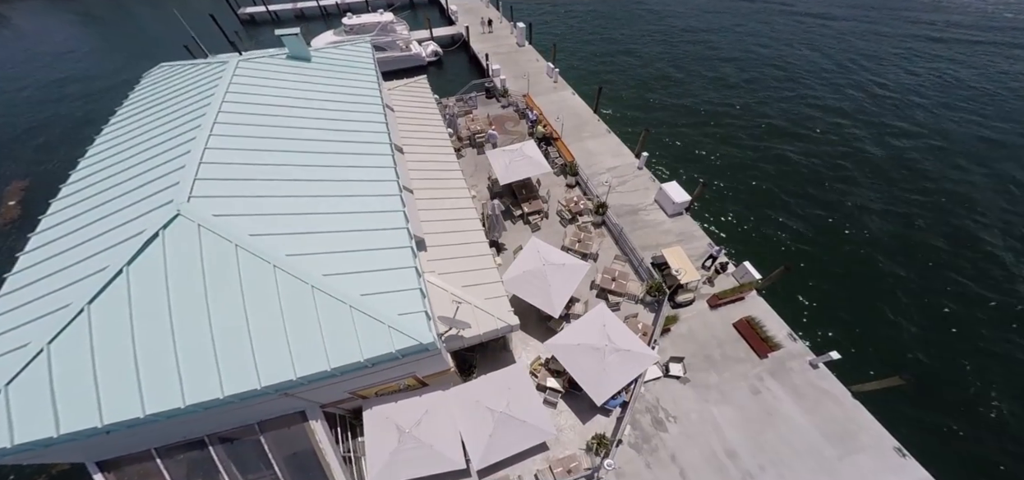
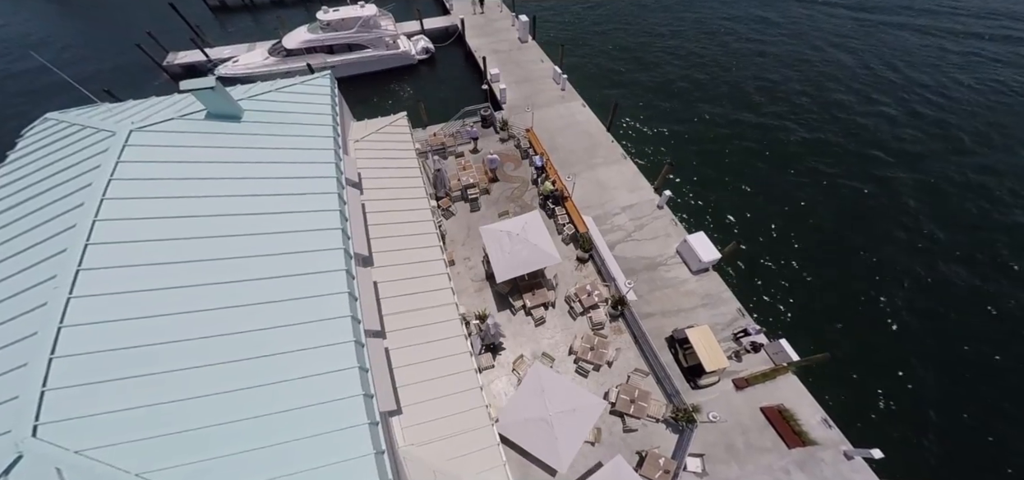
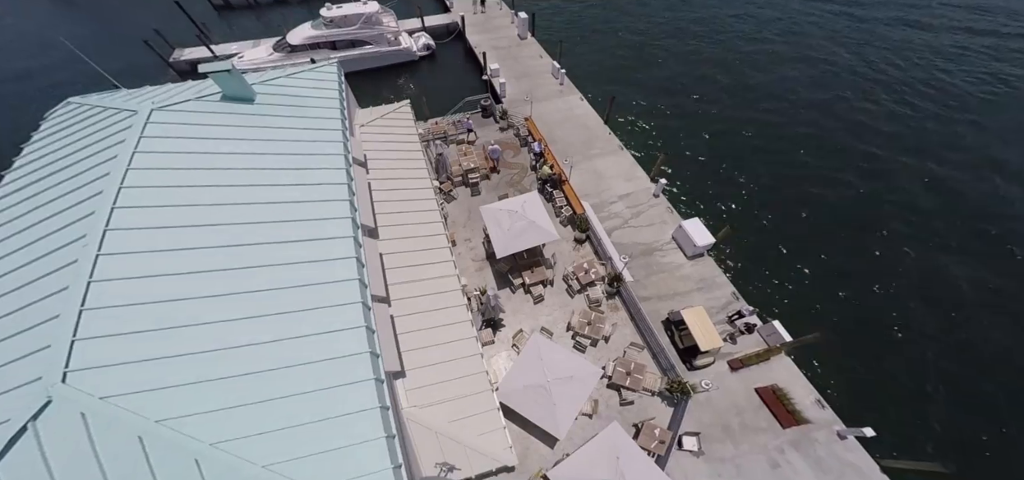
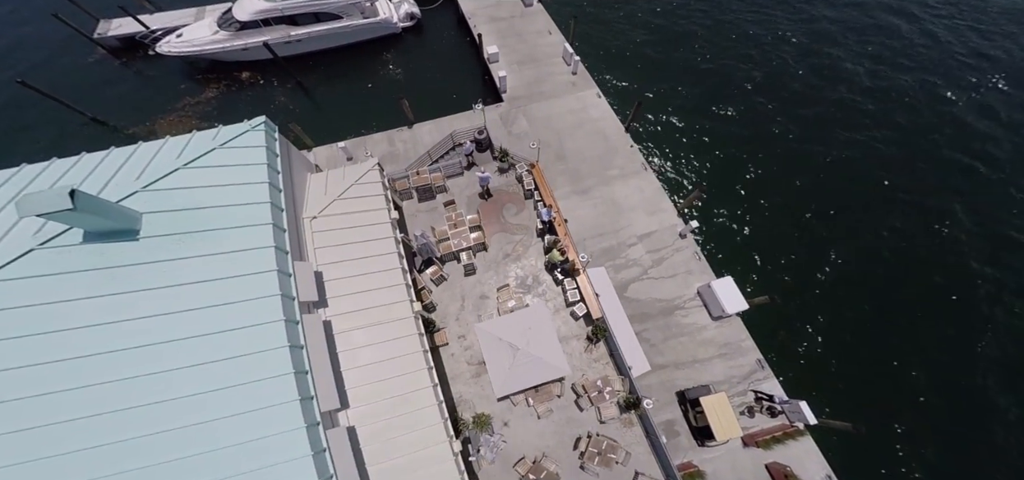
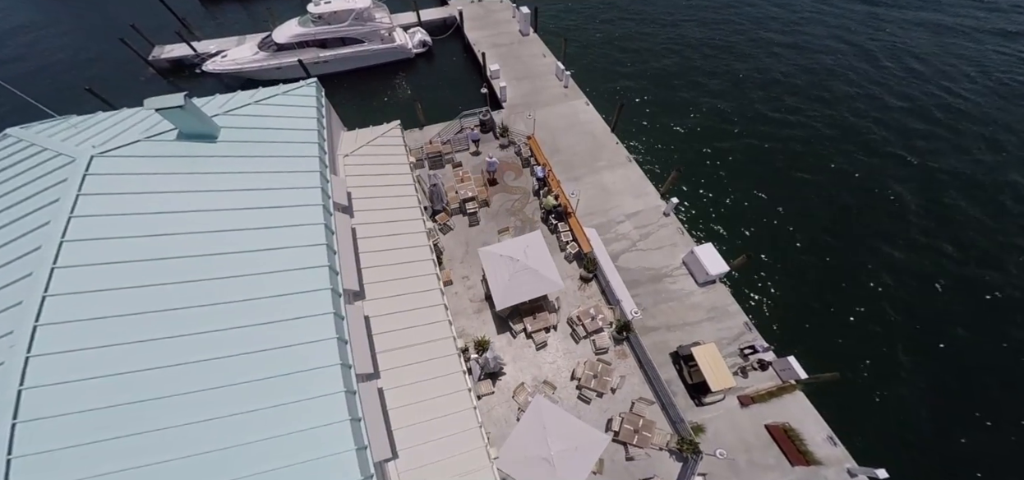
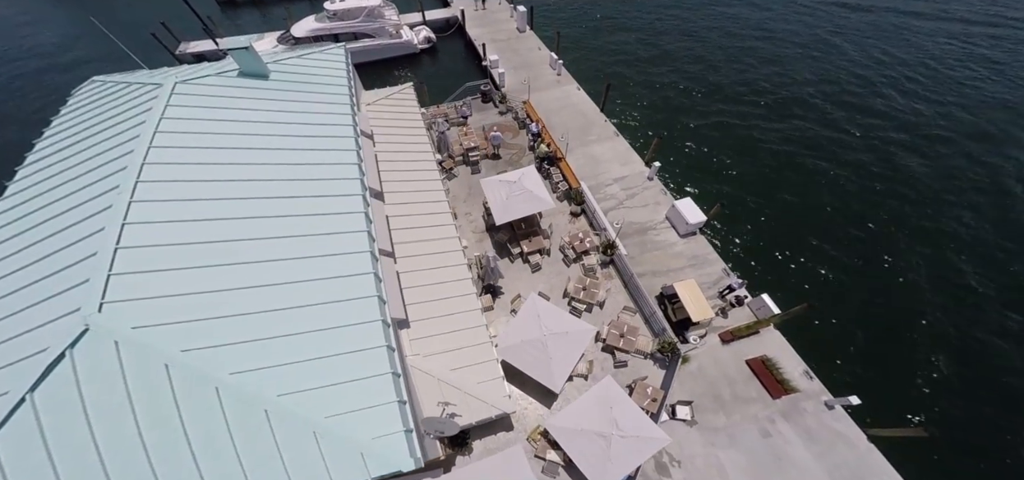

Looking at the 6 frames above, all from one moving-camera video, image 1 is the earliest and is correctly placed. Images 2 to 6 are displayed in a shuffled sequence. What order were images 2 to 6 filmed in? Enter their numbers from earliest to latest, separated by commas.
6, 3, 2, 5, 4
